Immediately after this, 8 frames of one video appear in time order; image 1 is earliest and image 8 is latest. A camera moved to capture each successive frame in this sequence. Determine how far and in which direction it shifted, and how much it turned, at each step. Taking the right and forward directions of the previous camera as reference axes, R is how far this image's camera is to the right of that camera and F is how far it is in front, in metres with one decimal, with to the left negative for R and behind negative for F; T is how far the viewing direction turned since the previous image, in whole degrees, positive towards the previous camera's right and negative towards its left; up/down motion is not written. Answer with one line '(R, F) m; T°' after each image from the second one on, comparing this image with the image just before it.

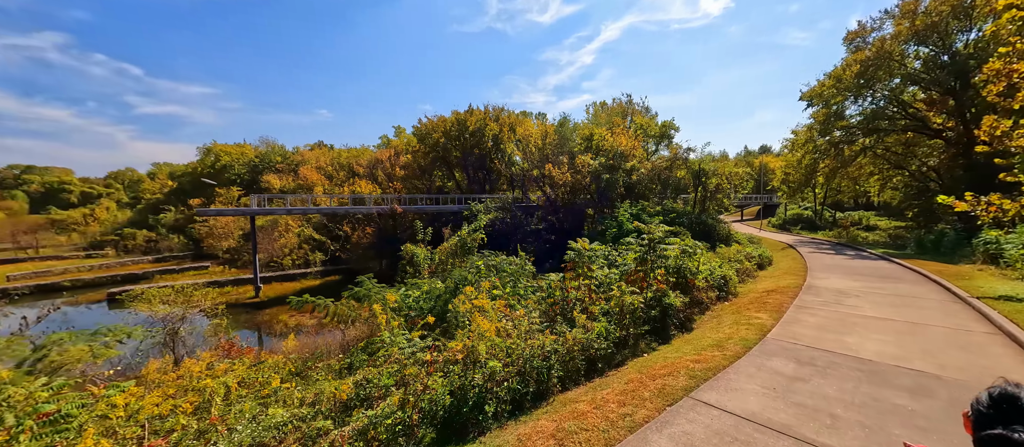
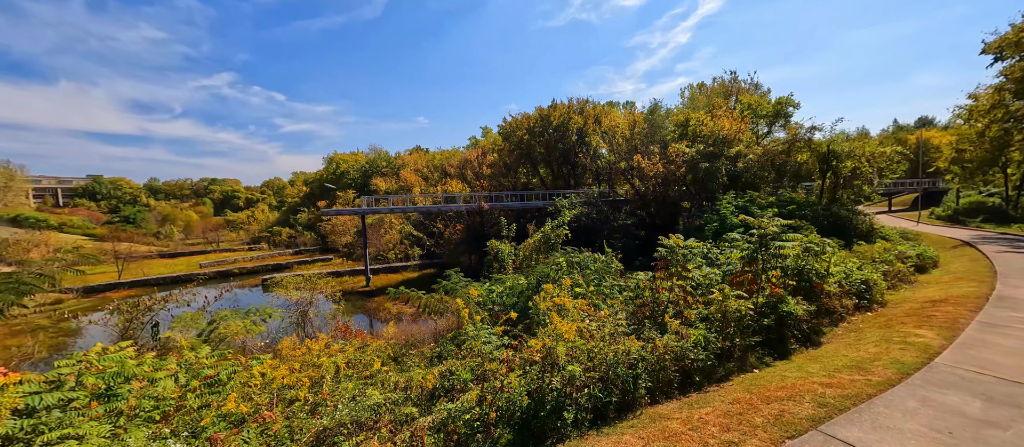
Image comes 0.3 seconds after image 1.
(+0.1, +0.3) m; -13°
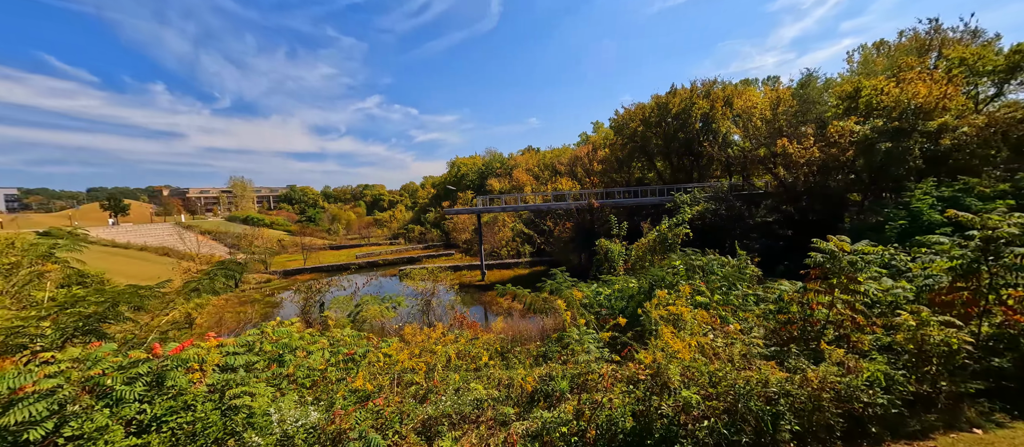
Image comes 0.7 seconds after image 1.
(+0.1, +0.4) m; -16°
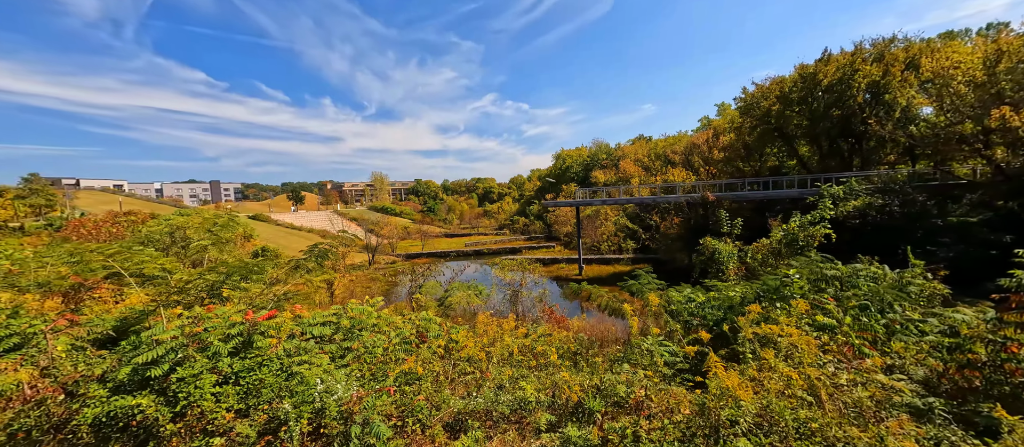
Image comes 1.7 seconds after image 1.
(+0.8, +0.5) m; -17°
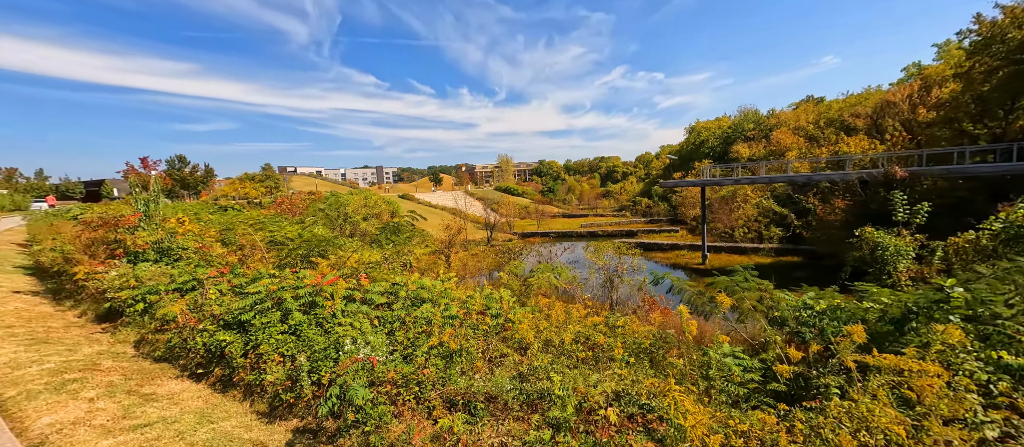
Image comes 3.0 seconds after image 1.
(+1.2, +0.4) m; -20°
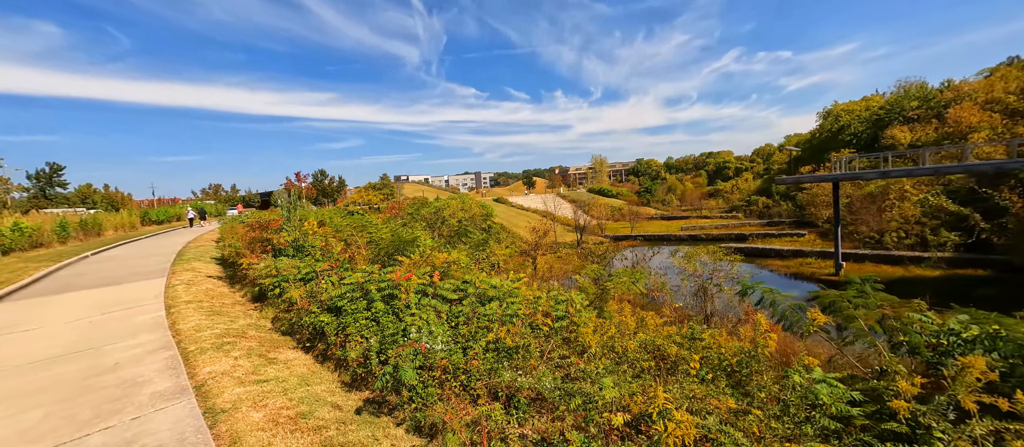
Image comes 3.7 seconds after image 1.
(+0.6, -0.2) m; -15°
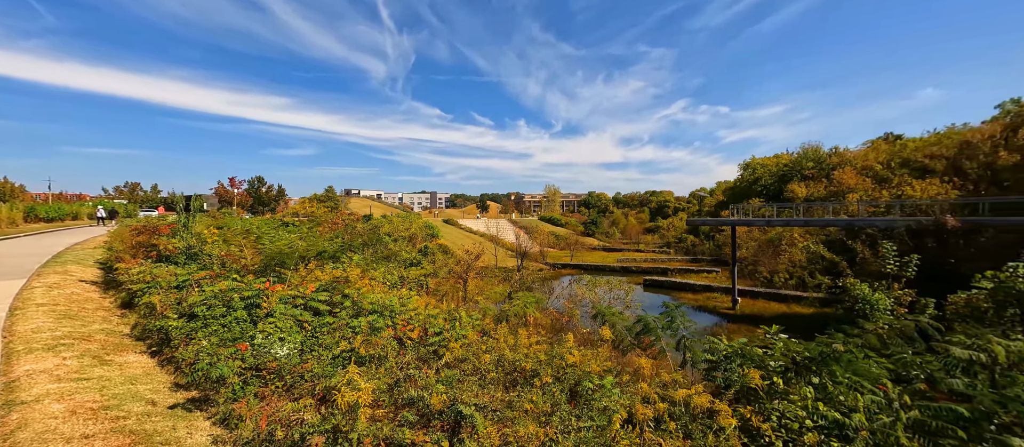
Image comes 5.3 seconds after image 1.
(+1.4, -0.6) m; +5°
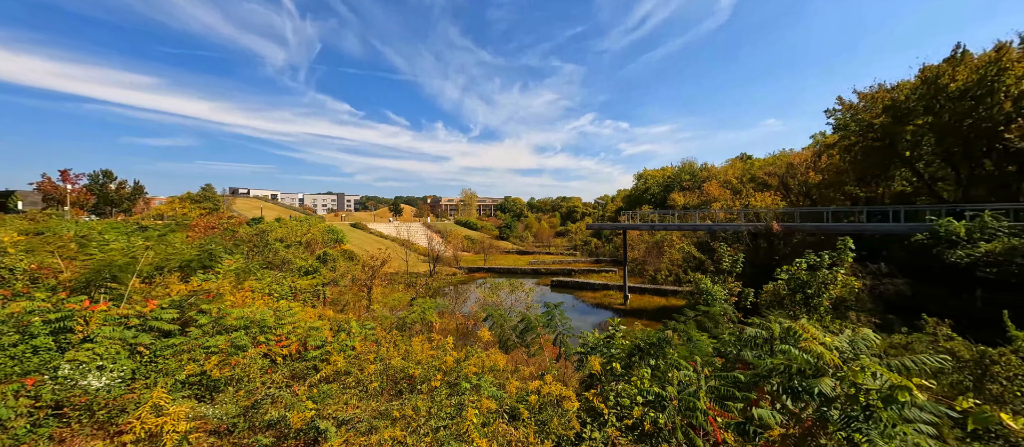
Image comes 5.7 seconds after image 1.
(+0.5, 0.0) m; +11°
